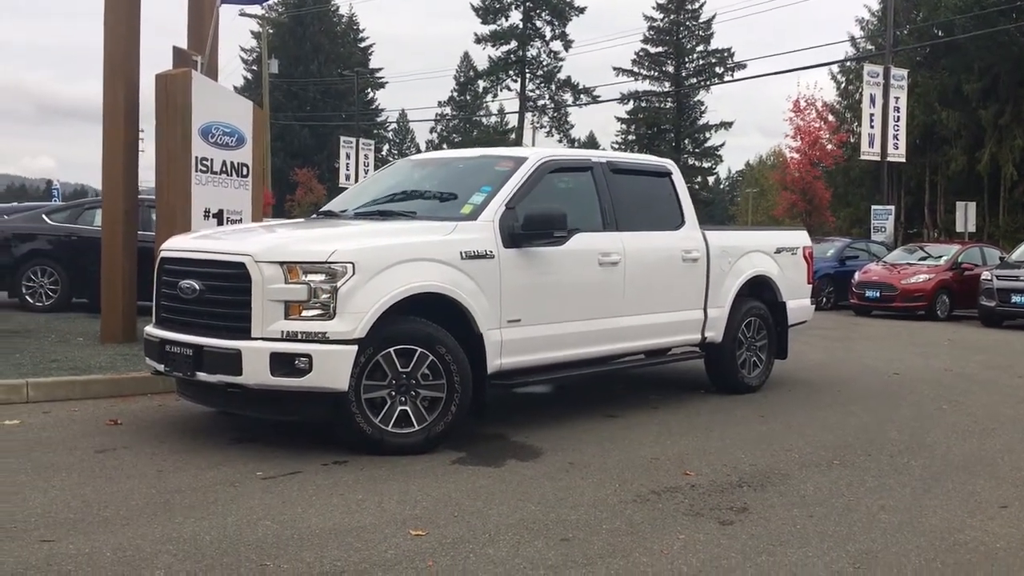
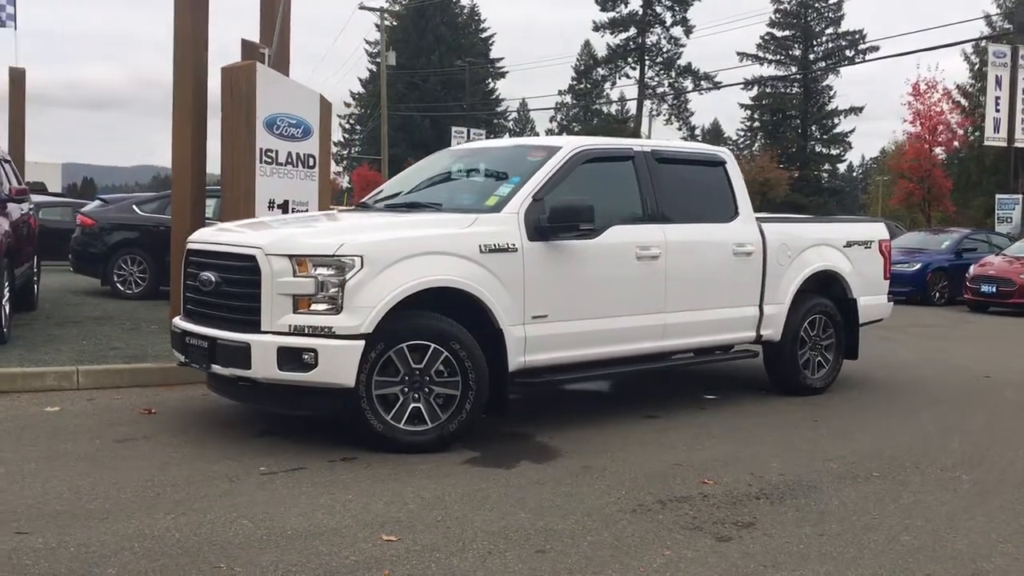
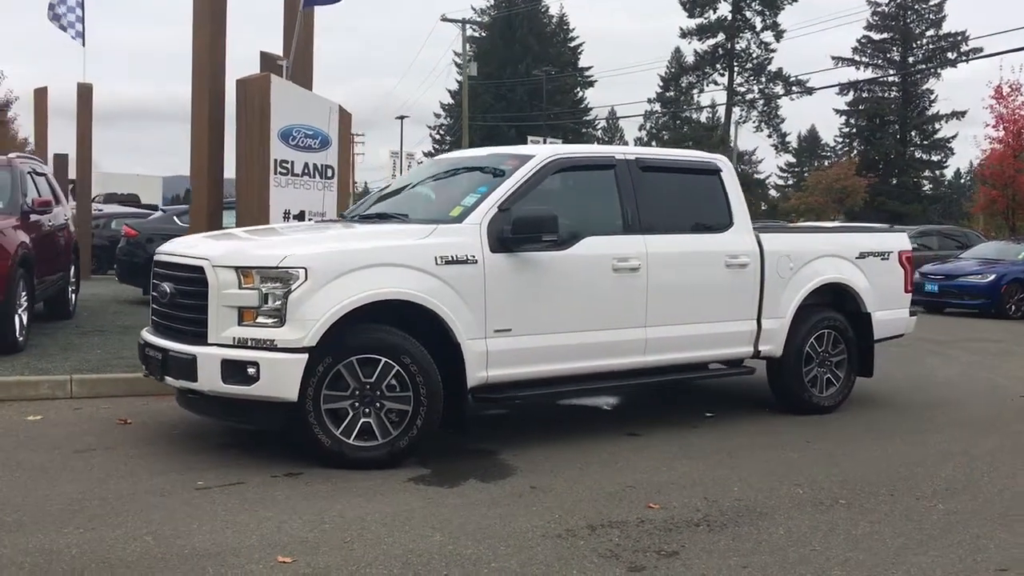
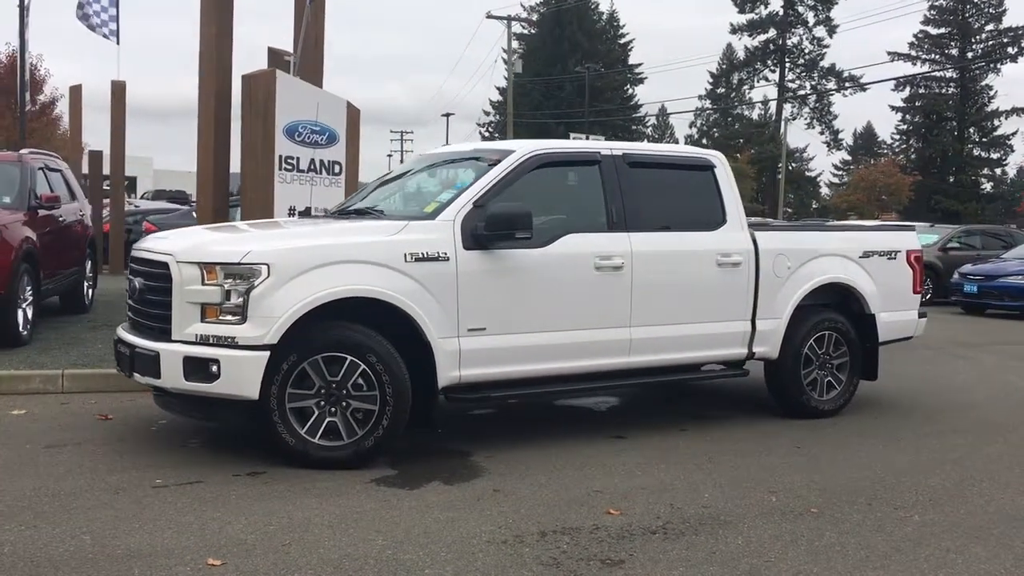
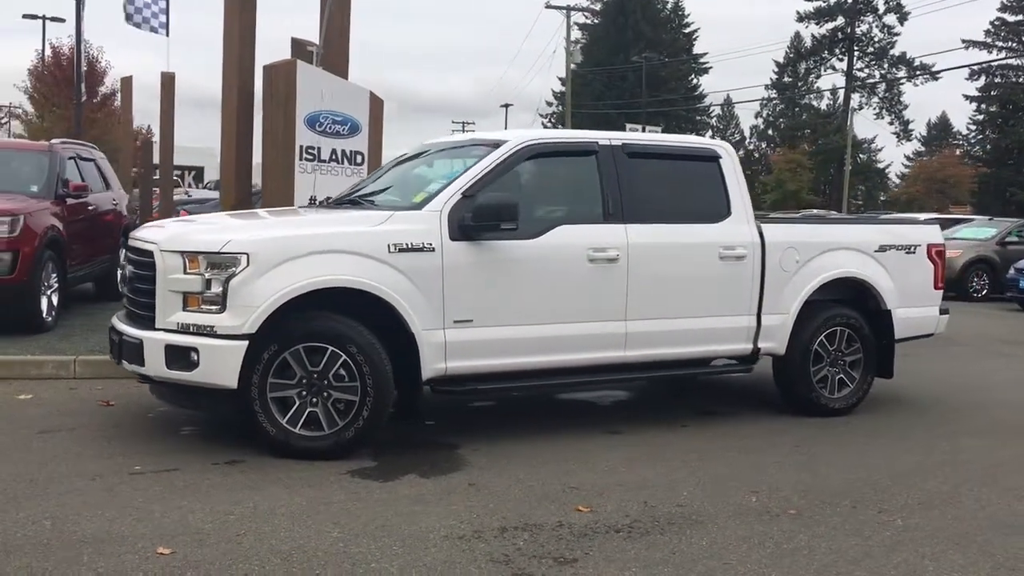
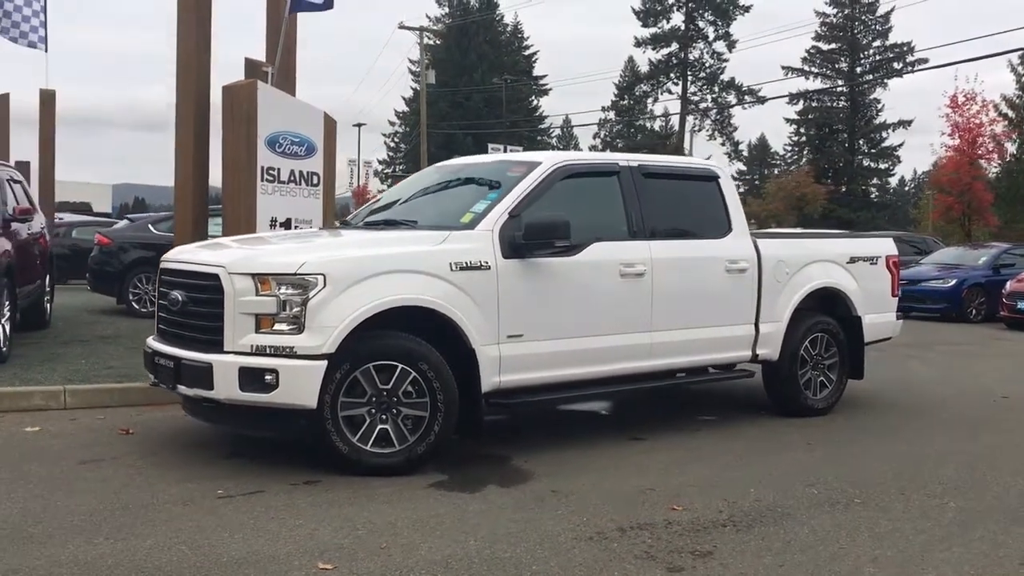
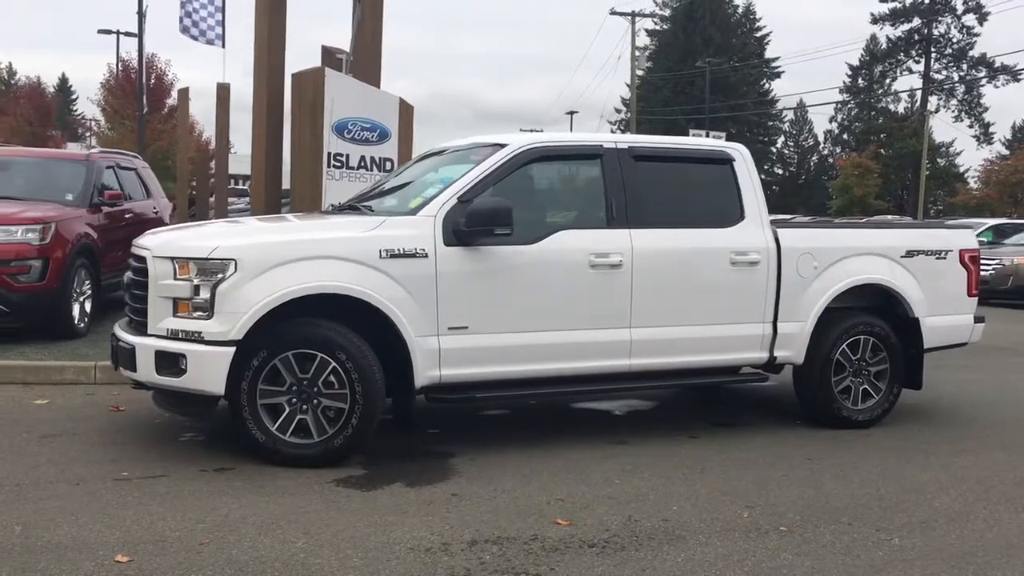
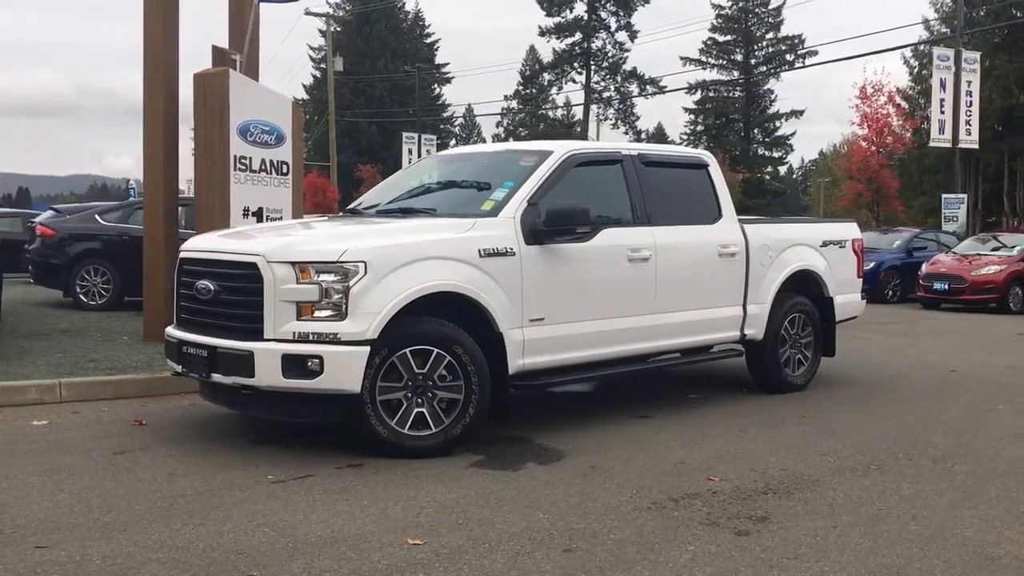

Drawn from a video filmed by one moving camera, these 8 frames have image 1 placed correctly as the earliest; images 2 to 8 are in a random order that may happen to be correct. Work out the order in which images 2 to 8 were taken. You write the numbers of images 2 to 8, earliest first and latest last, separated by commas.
8, 2, 6, 3, 4, 5, 7
